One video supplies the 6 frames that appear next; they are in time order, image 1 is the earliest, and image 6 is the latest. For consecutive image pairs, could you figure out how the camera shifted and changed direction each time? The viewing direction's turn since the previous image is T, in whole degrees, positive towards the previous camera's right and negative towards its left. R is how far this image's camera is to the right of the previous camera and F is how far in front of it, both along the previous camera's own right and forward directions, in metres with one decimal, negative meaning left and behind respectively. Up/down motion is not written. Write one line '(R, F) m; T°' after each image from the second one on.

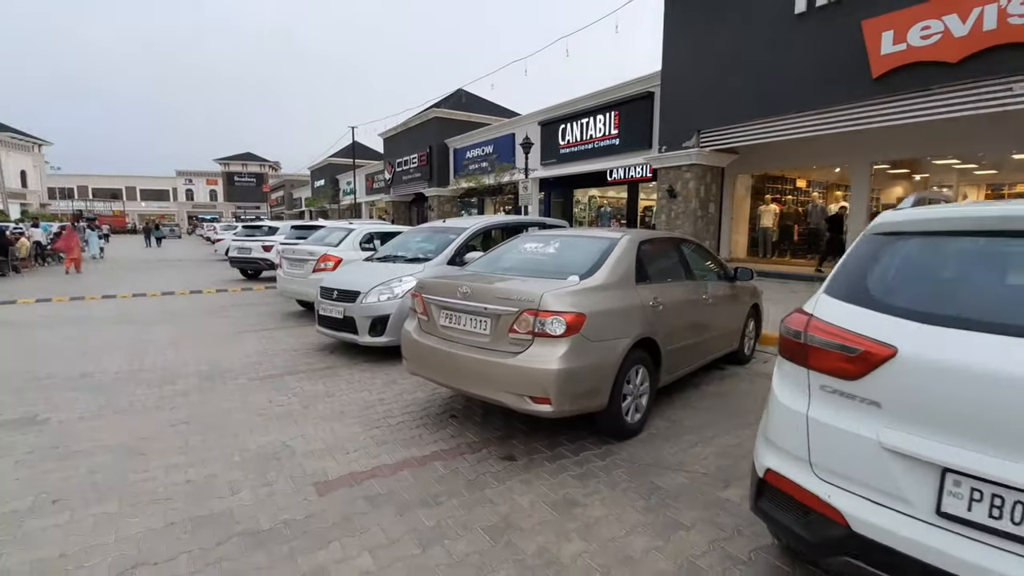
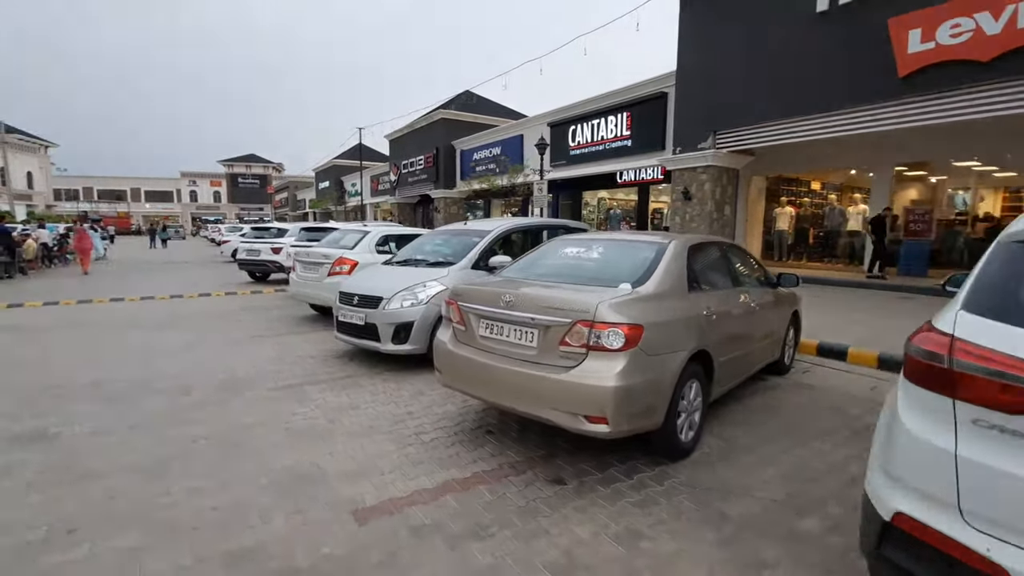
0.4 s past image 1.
(-0.4, +0.3) m; 0°
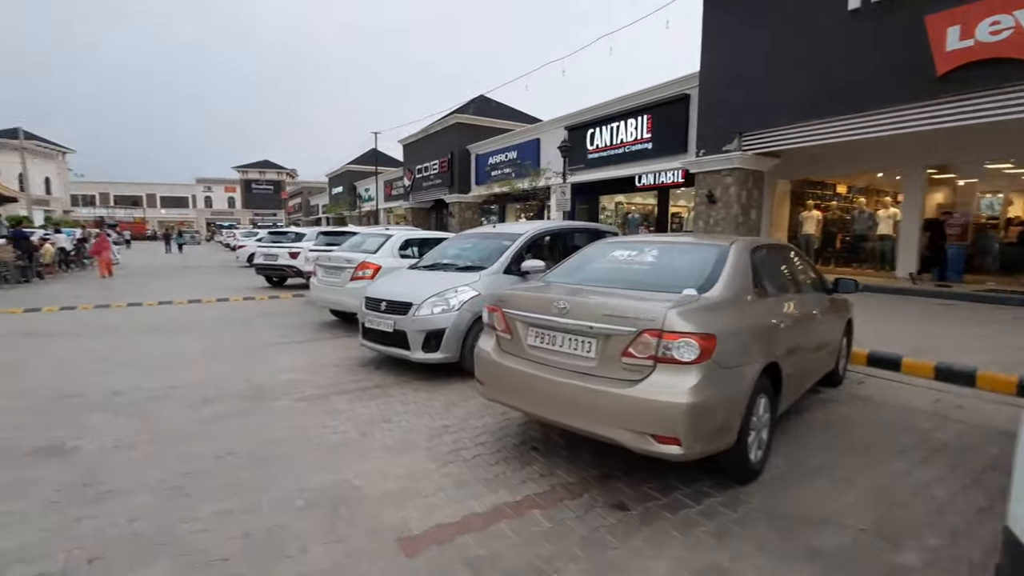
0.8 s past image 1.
(-0.4, +0.3) m; -1°
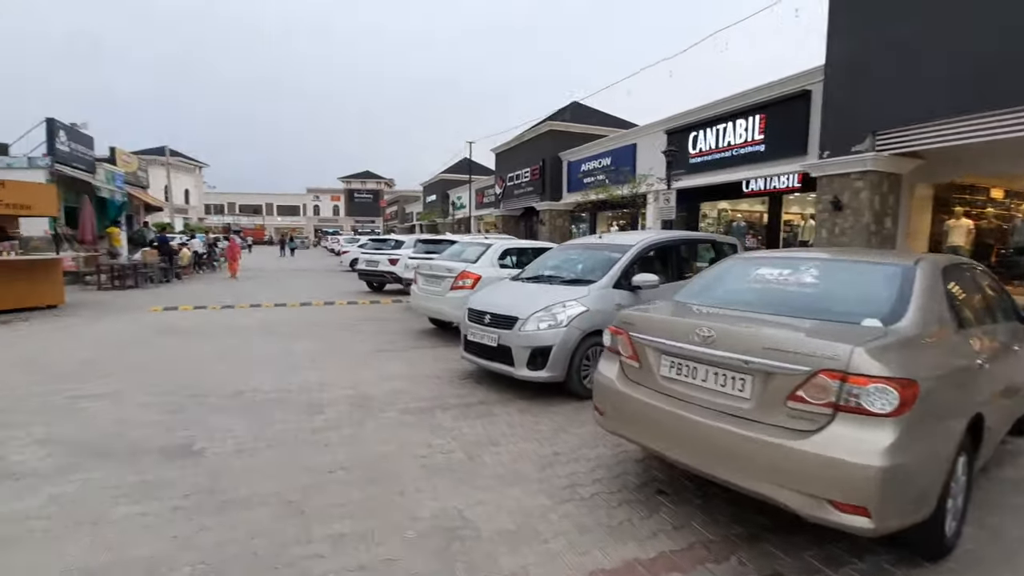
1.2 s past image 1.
(-0.3, +0.4) m; -10°
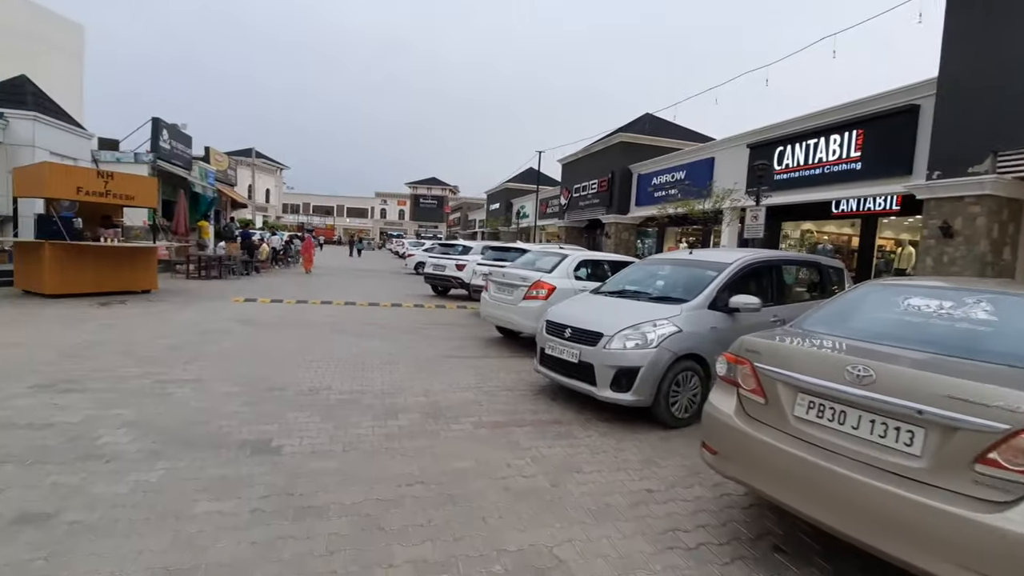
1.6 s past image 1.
(-0.4, +0.3) m; -6°
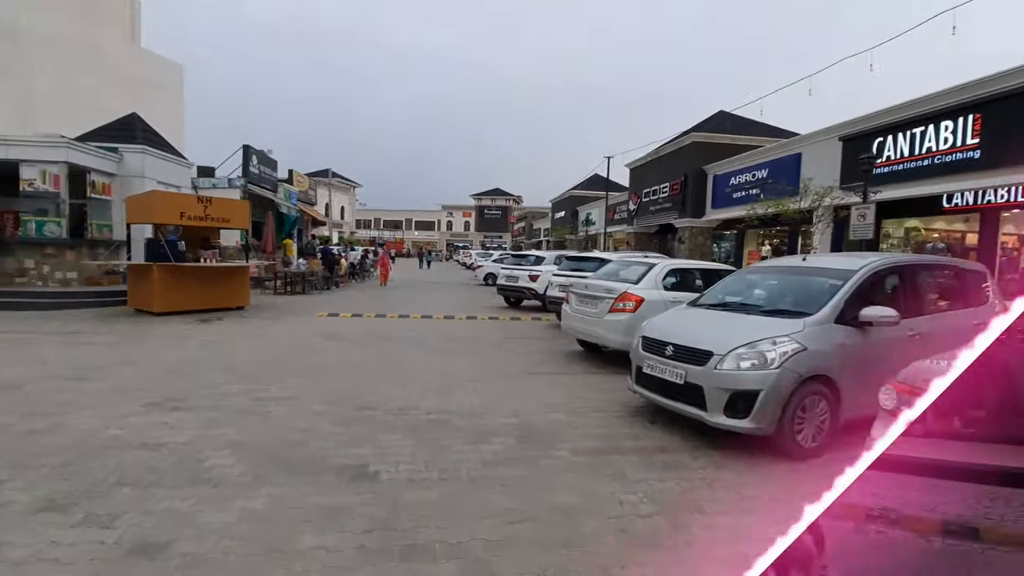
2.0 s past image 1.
(-0.4, +0.3) m; -7°
